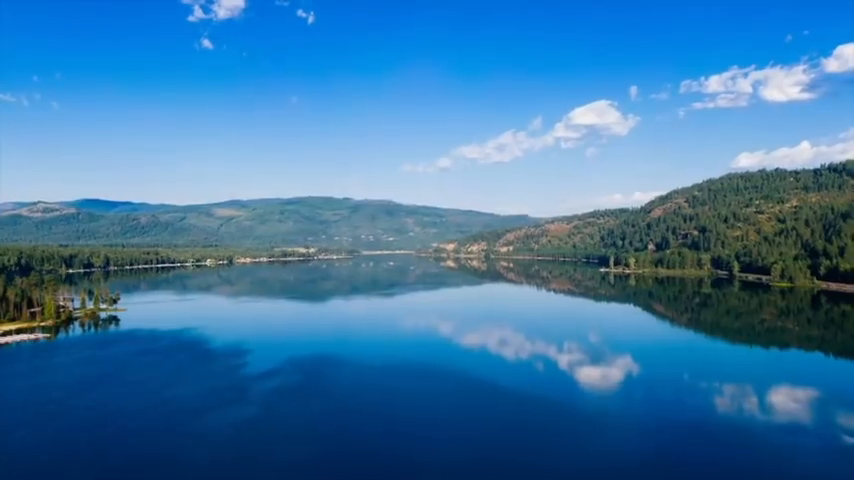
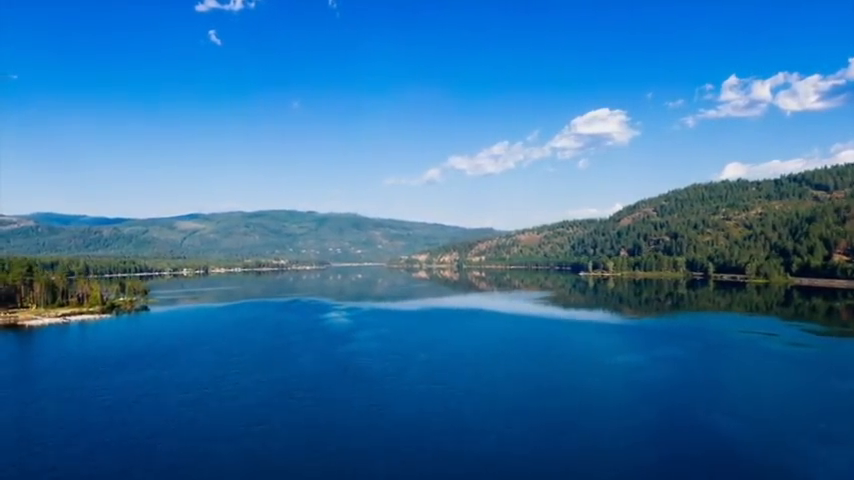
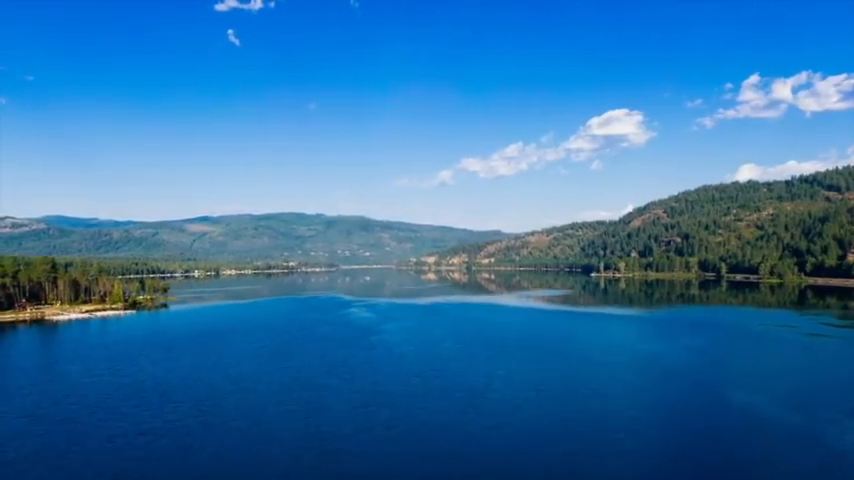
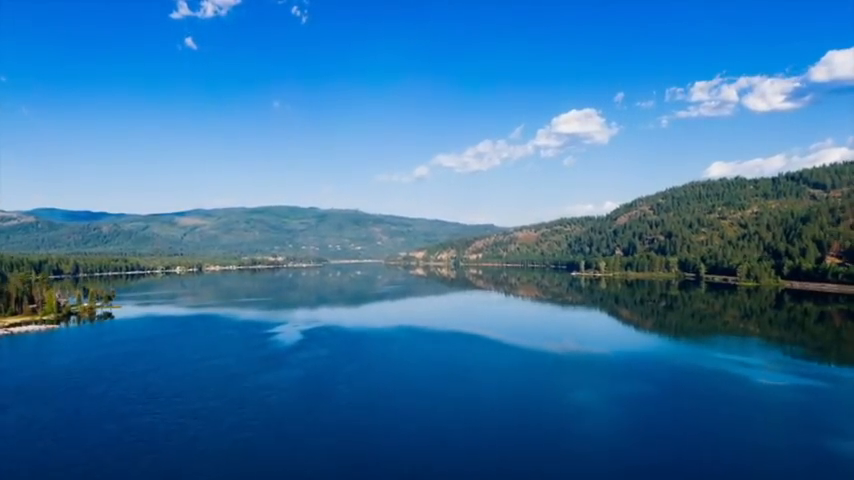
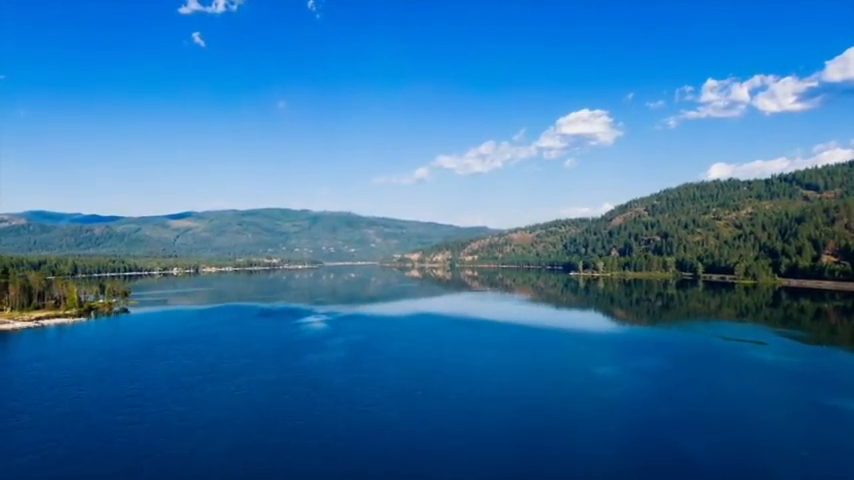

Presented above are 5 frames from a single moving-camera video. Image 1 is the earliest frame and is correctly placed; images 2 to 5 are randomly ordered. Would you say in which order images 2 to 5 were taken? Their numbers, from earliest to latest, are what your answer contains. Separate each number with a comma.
4, 5, 2, 3
